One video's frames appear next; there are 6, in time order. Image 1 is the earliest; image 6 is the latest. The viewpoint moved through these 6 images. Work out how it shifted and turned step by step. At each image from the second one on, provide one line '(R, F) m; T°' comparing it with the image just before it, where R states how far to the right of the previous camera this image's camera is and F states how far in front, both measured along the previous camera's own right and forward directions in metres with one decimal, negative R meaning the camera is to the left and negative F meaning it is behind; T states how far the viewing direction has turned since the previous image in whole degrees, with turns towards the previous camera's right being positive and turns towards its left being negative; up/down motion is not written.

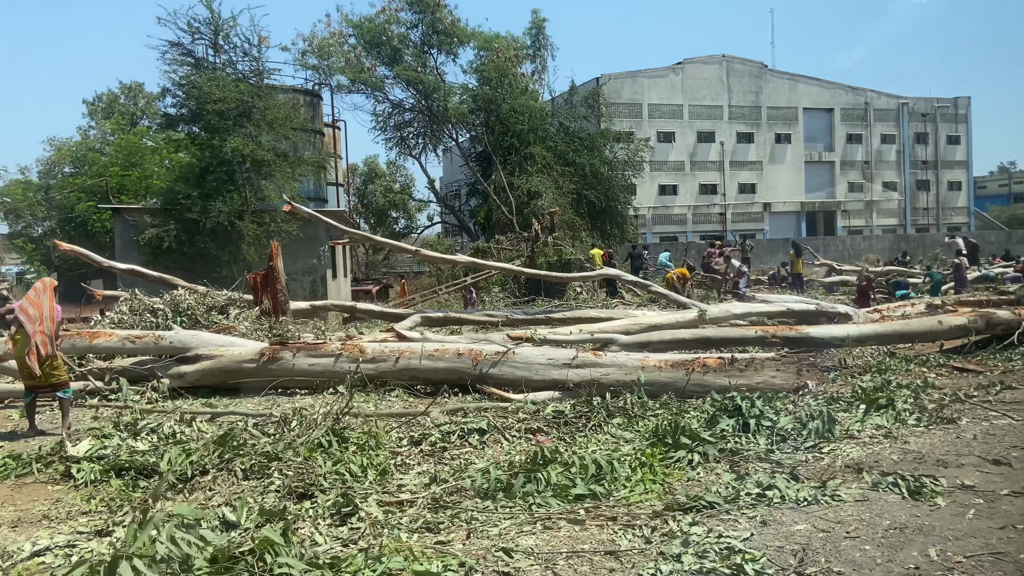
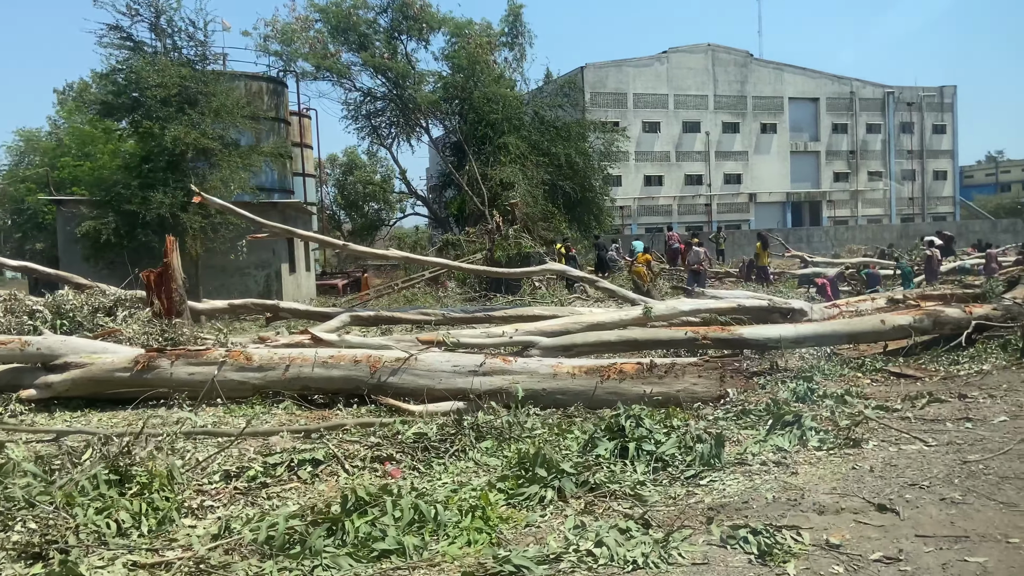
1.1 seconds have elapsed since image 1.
(+0.6, +0.5) m; +1°
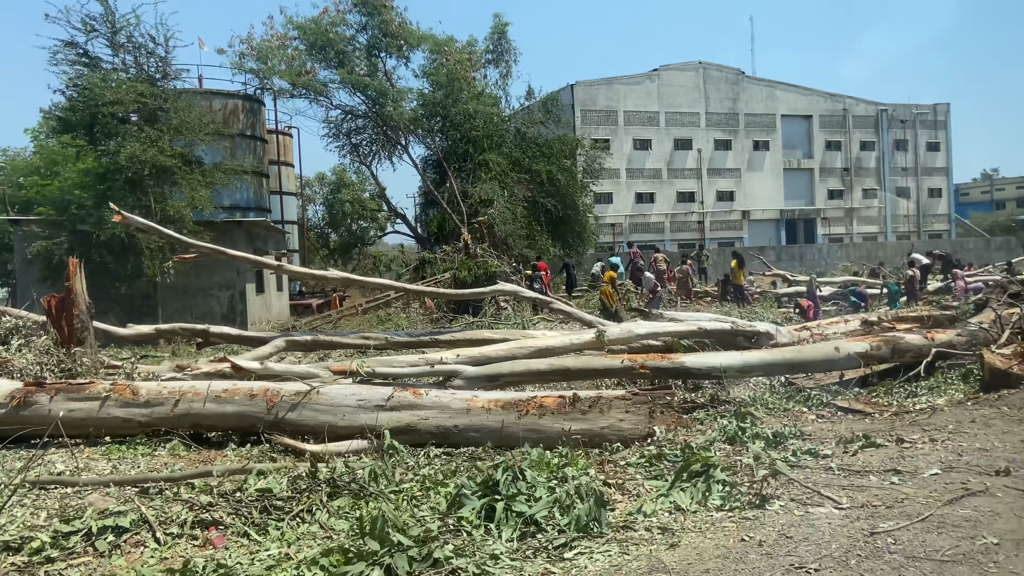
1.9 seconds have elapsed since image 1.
(+0.5, +0.4) m; 0°
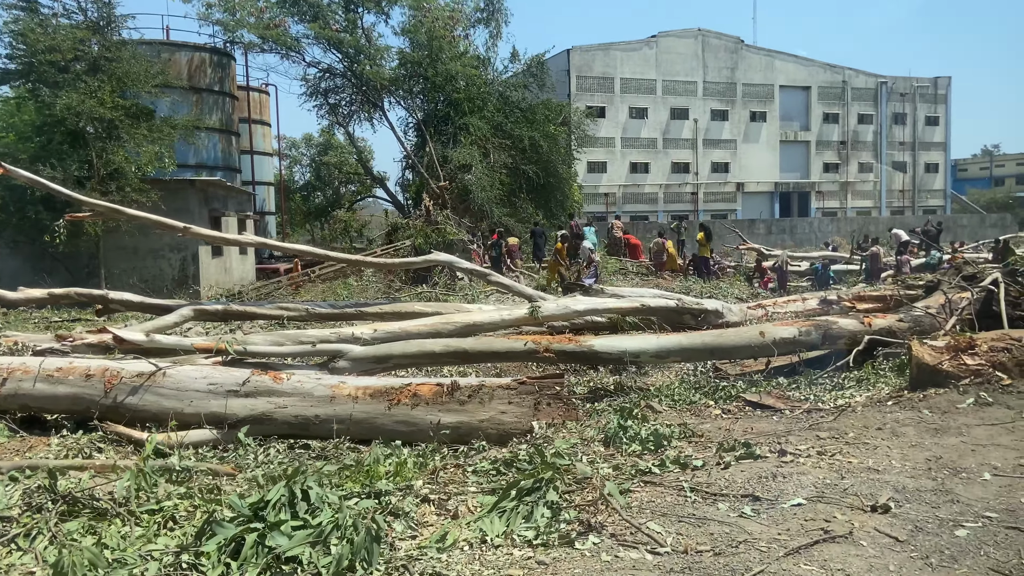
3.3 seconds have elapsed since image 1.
(+0.6, +0.5) m; 0°
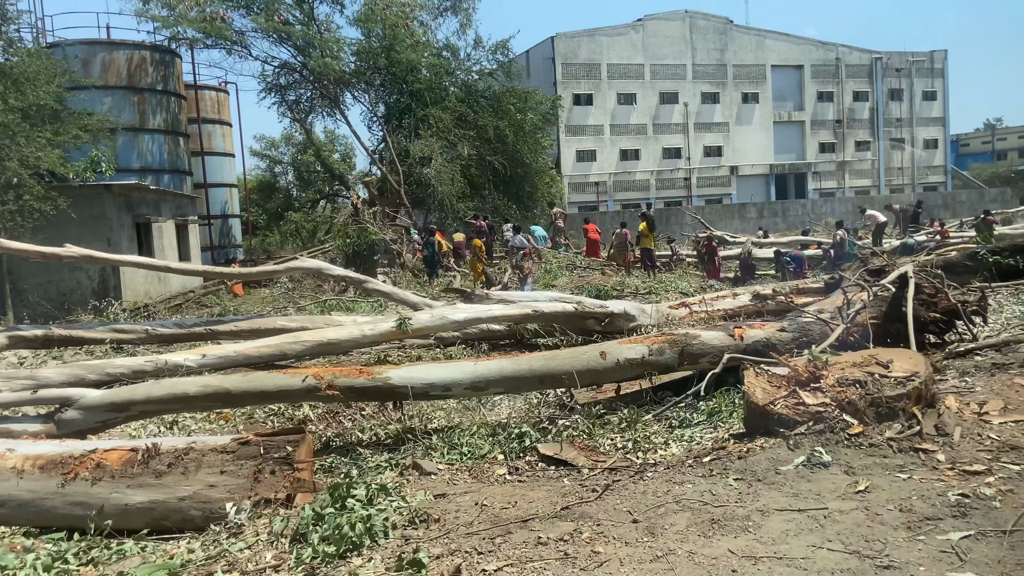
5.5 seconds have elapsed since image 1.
(+1.1, +0.9) m; 0°
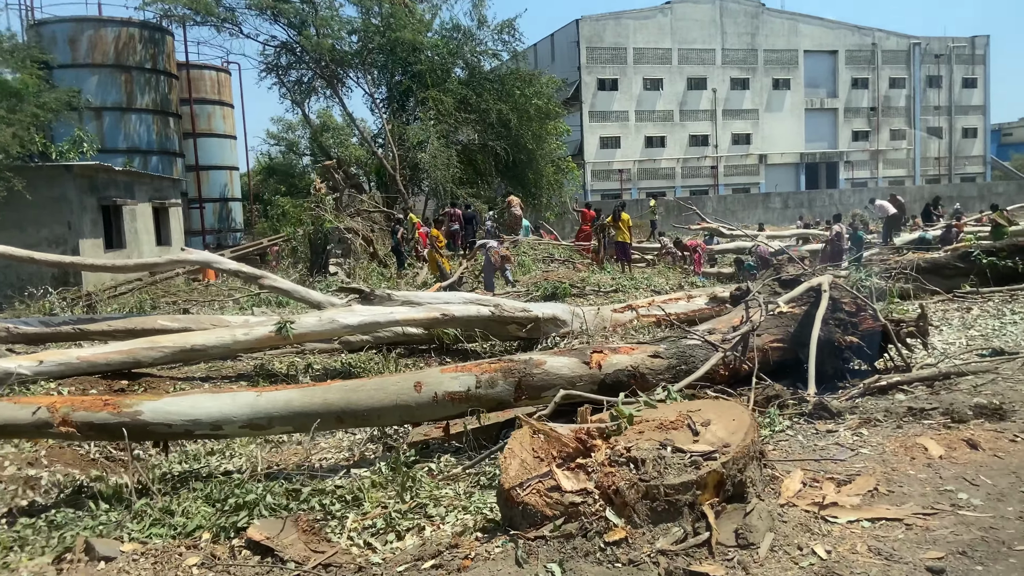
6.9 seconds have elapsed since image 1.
(+0.9, +0.8) m; -2°
